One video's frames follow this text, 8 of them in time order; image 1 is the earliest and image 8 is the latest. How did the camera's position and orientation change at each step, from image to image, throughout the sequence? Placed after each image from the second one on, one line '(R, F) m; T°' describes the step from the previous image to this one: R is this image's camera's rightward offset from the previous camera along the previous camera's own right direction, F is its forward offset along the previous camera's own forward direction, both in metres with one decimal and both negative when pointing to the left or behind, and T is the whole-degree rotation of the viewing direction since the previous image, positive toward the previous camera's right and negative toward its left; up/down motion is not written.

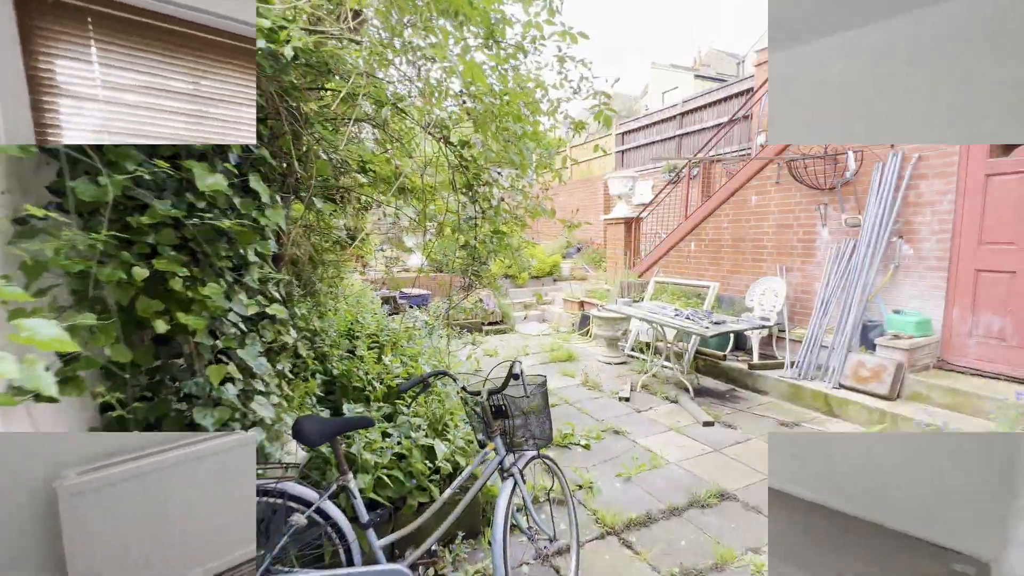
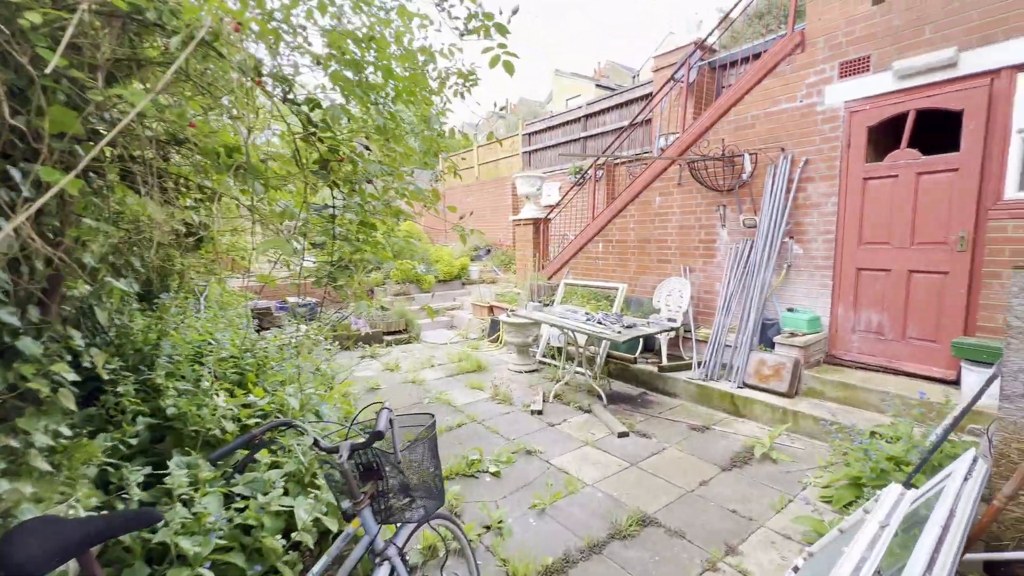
(+0.1, +0.4) m; +11°
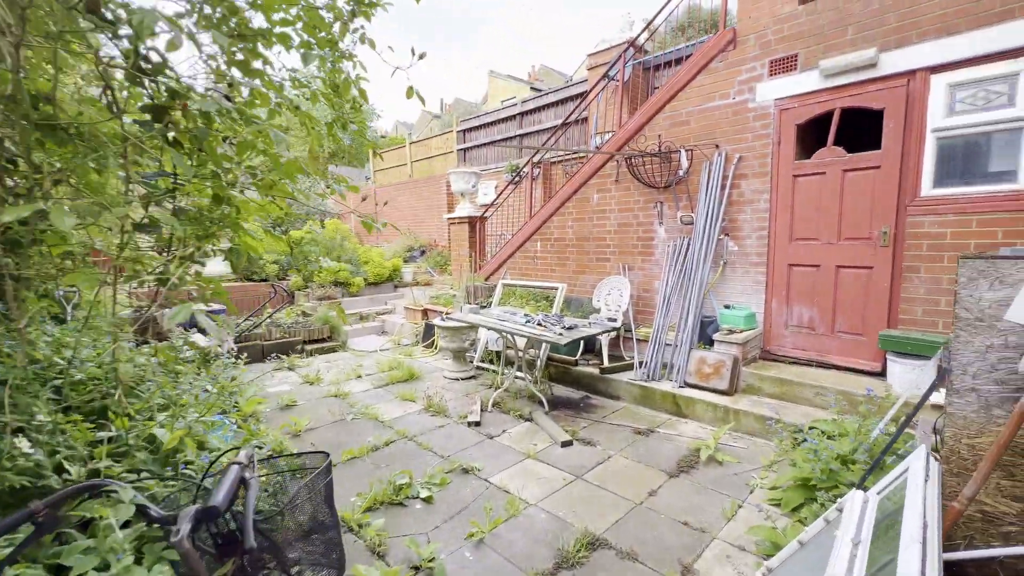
(0.0, +0.3) m; +8°
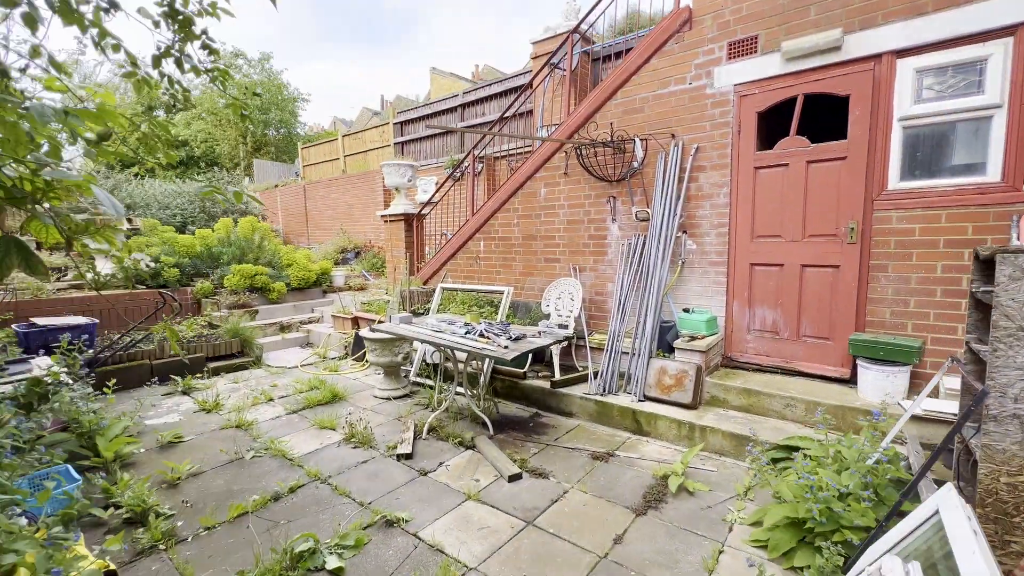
(+0.1, +0.5) m; +7°
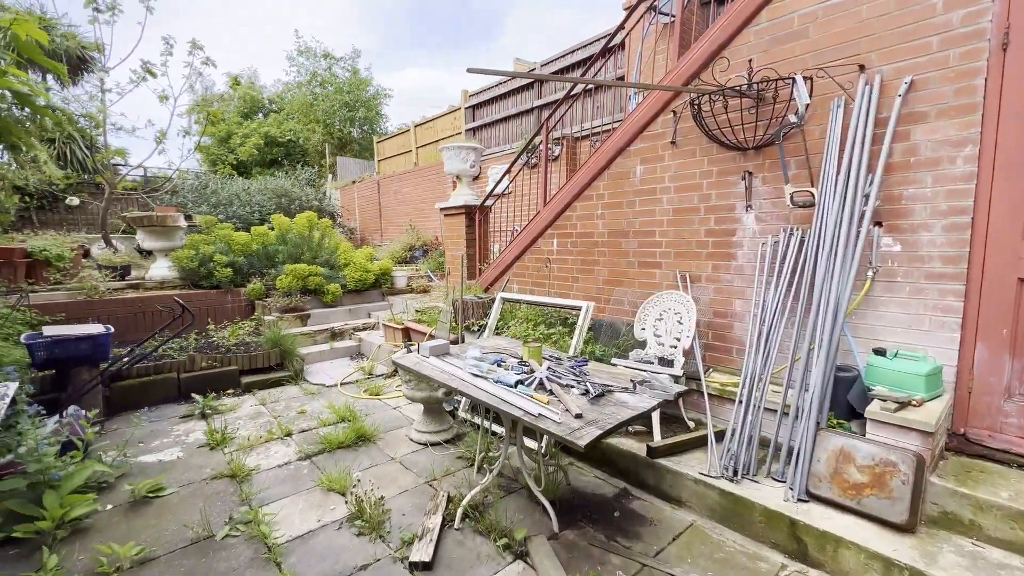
(0.0, +1.0) m; -10°
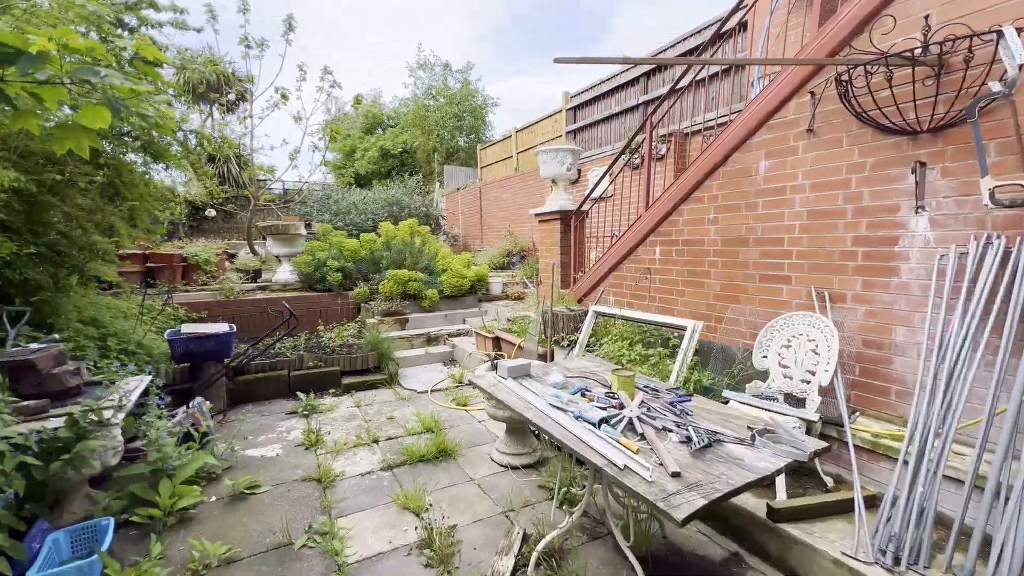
(+0.1, +0.2) m; -13°
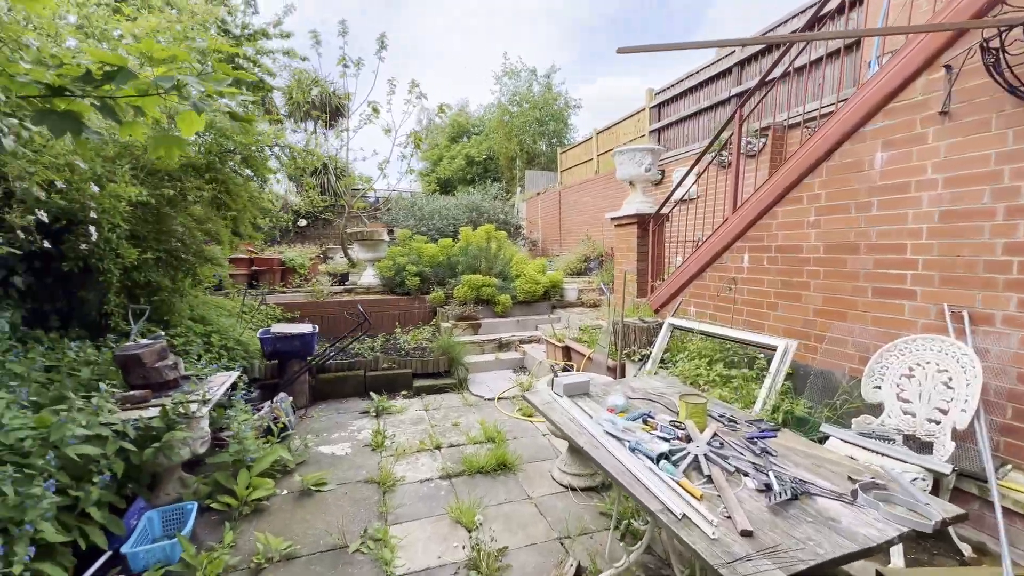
(+0.1, +0.1) m; -11°
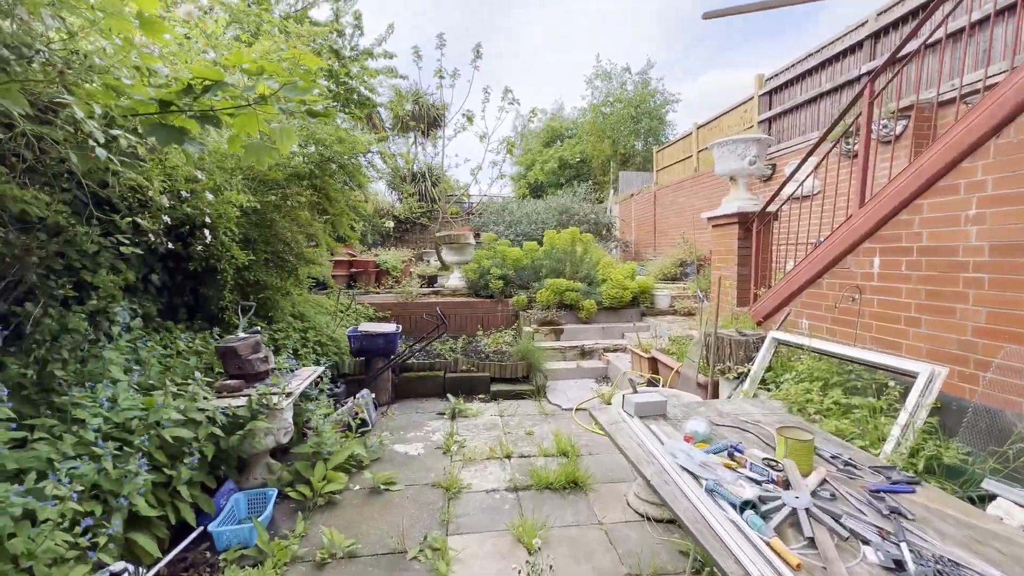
(+0.1, +0.2) m; -12°
